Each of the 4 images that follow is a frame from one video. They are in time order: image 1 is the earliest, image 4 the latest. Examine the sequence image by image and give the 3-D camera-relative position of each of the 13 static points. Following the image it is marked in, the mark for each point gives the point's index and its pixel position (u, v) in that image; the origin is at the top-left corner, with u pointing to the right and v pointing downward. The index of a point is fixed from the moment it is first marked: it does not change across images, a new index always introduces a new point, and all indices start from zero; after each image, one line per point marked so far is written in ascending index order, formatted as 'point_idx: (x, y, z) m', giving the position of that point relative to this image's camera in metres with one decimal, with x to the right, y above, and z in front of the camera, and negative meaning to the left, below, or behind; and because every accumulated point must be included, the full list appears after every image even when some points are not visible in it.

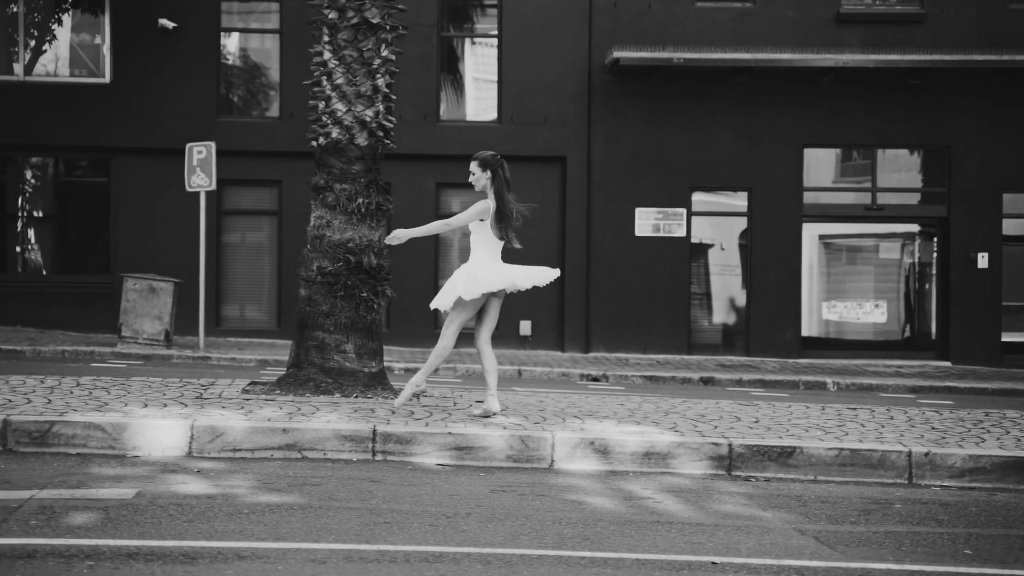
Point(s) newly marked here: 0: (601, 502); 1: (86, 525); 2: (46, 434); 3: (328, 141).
0: (+0.4, -1.1, +5.3) m
1: (-1.8, -1.0, +4.4) m
2: (-2.6, -0.8, +5.9) m
3: (-1.3, +1.0, +7.3) m
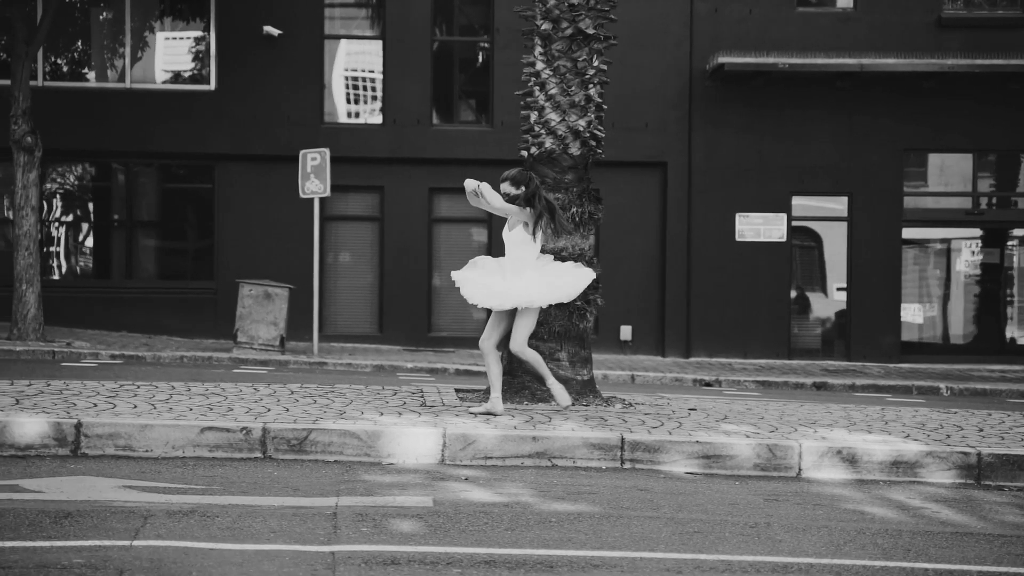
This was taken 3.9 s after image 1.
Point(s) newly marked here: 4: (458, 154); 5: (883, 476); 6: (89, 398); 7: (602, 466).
0: (+1.8, -1.1, +5.3) m
1: (-0.4, -1.0, +4.5) m
2: (-1.2, -0.9, +6.0) m
3: (+0.2, +1.0, +7.4) m
4: (-0.9, +2.2, +17.4) m
5: (+2.1, -1.1, +6.1) m
6: (-2.6, -0.7, +6.6) m
7: (+0.5, -1.0, +6.1) m
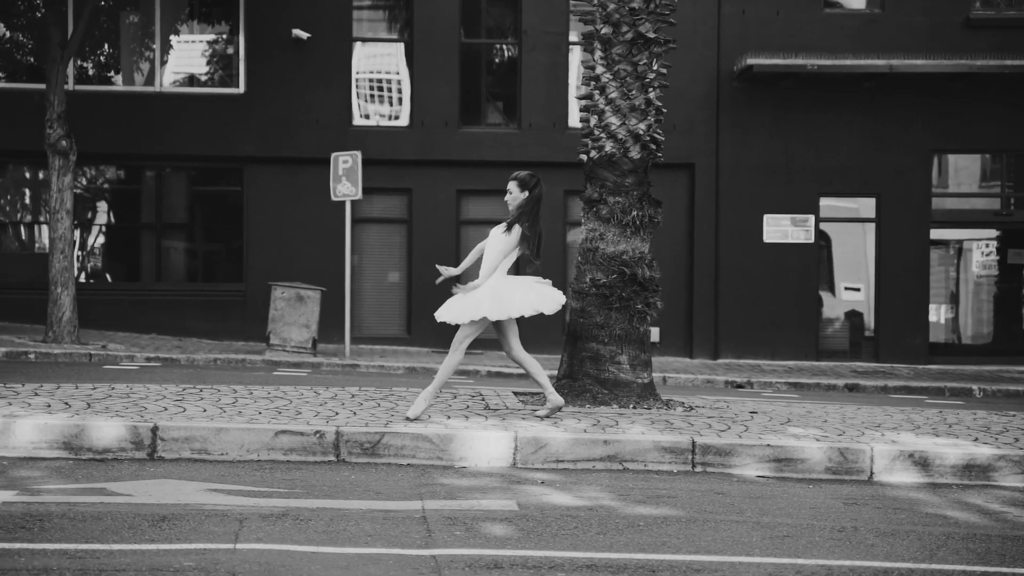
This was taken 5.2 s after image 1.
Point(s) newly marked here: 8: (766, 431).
0: (+2.3, -1.1, +5.3) m
1: (0.0, -1.1, +4.6) m
2: (-0.8, -0.9, +6.0) m
3: (+0.6, +0.9, +7.4) m
4: (-0.4, +2.2, +17.4) m
5: (+2.5, -1.1, +6.1) m
6: (-2.2, -0.7, +6.6) m
7: (+0.9, -1.0, +6.1) m
8: (+1.6, -0.9, +6.5) m
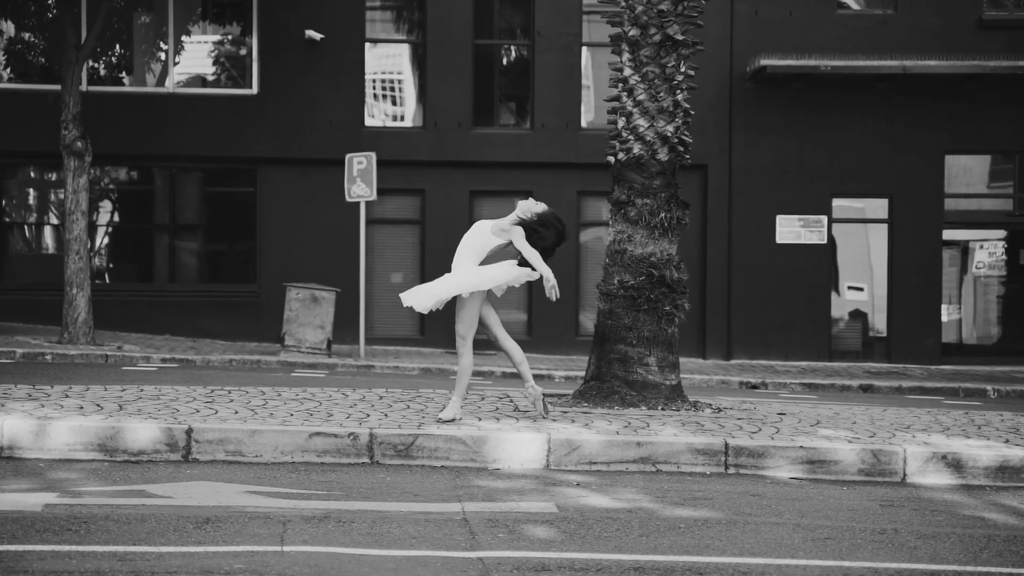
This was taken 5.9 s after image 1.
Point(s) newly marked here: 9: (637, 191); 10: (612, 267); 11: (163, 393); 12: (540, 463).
0: (+2.4, -1.1, +5.3) m
1: (+0.2, -1.1, +4.6) m
2: (-0.6, -0.9, +6.0) m
3: (+0.8, +0.9, +7.4) m
4: (-0.2, +2.2, +17.4) m
5: (+2.7, -1.1, +6.1) m
6: (-2.0, -0.7, +6.6) m
7: (+1.1, -1.1, +6.1) m
8: (+1.8, -0.9, +6.5) m
9: (+0.9, +0.7, +7.3) m
10: (+0.7, +0.1, +7.4) m
11: (-2.3, -0.7, +7.1) m
12: (+0.2, -1.0, +6.1) m
